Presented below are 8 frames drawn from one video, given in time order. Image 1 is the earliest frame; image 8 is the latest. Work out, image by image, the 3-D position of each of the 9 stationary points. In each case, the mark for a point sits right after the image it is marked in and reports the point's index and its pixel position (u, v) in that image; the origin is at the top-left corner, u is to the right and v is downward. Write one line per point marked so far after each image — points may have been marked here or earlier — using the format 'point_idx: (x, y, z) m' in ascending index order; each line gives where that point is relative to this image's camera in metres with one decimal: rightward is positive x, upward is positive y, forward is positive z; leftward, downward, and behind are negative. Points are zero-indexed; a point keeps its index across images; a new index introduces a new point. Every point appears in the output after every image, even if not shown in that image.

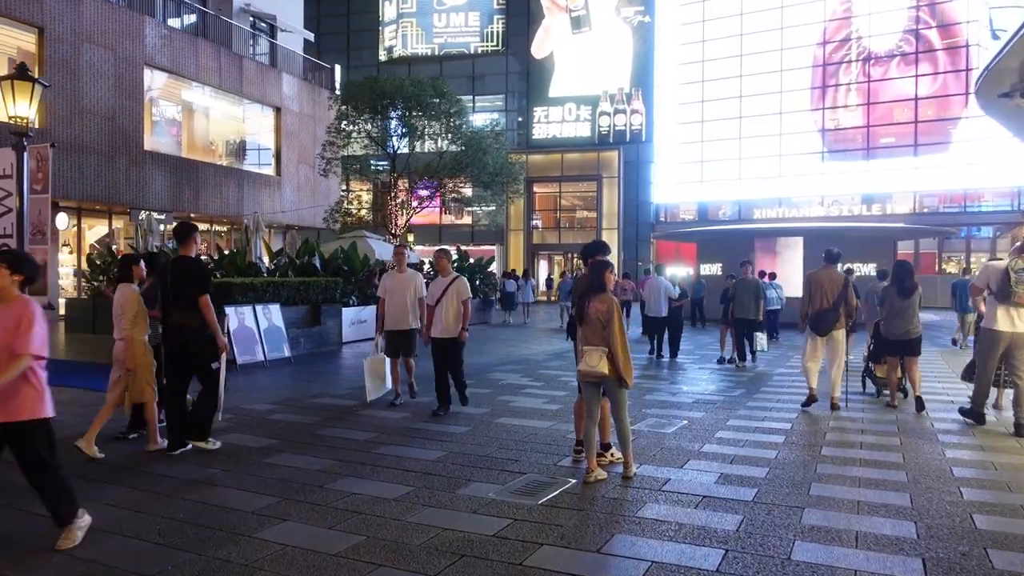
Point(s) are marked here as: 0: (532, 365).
0: (+0.3, -1.3, +12.8) m
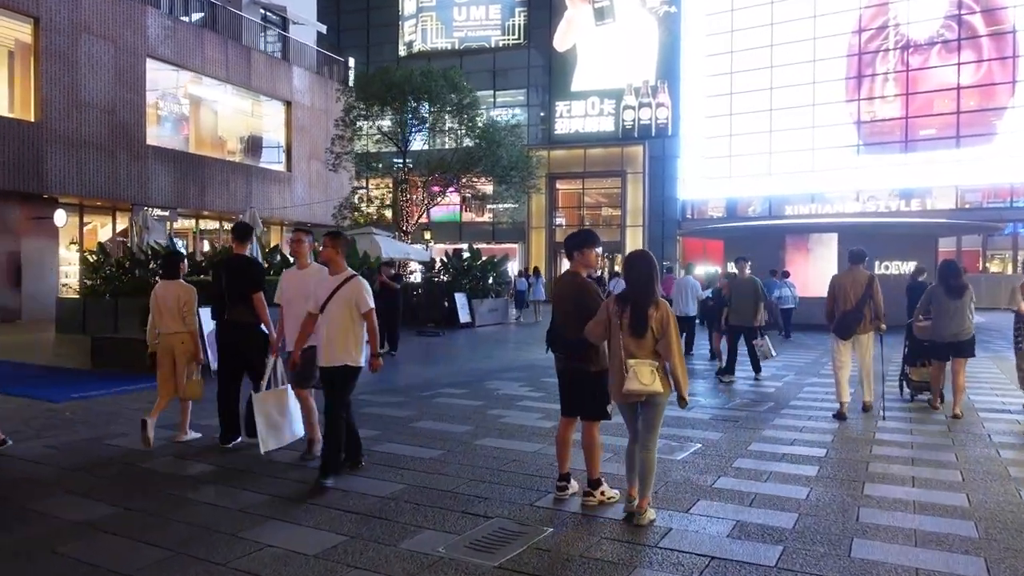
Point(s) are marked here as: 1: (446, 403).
0: (+0.4, -1.3, +11.7) m
1: (-0.8, -1.4, +8.6) m
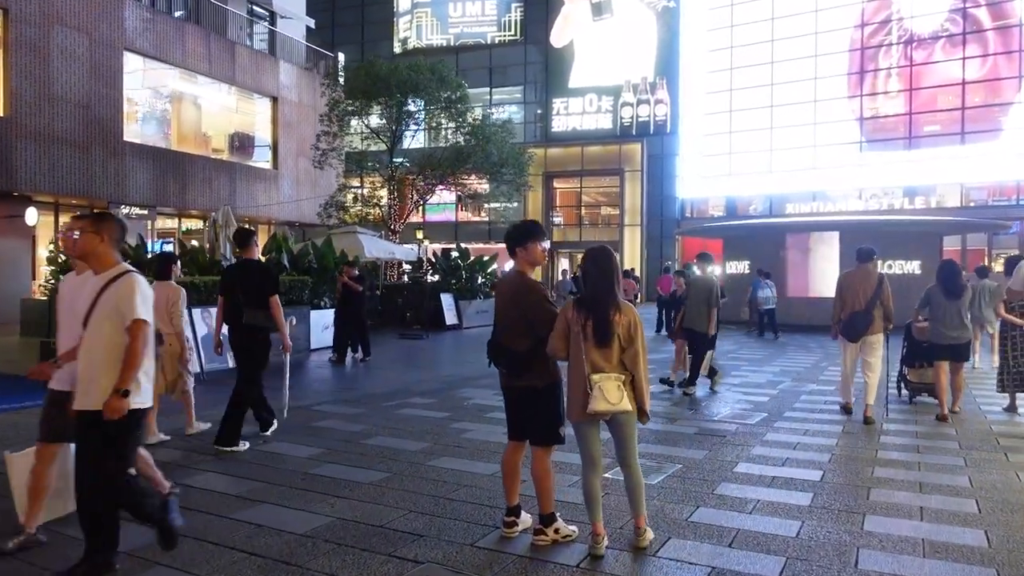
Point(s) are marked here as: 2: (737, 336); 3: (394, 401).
0: (+0.1, -1.3, +11.0) m
1: (-1.1, -1.4, +7.9) m
2: (+5.7, -1.2, +18.5) m
3: (-1.4, -1.4, +8.8) m
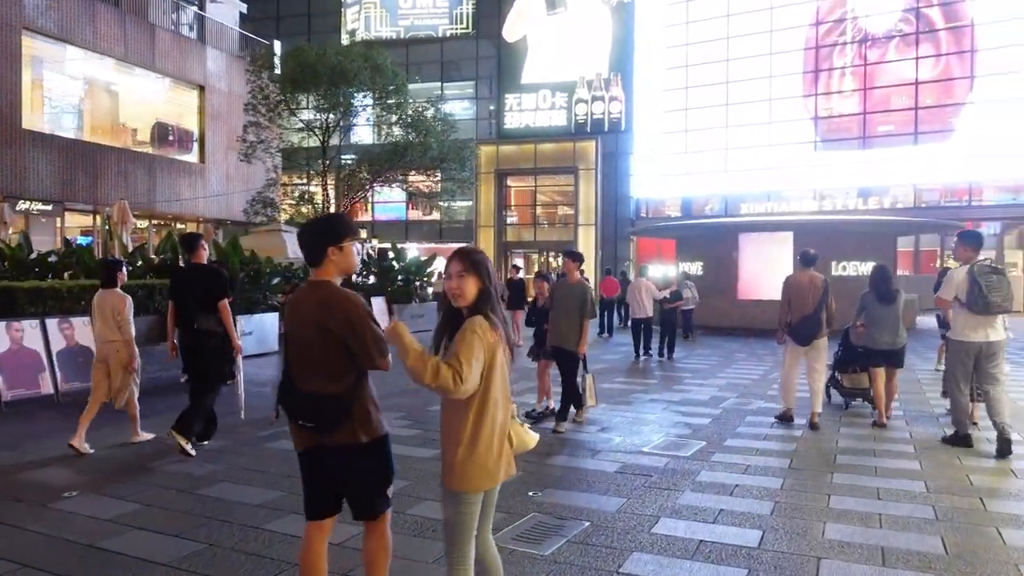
0: (-1.0, -1.4, +9.7) m
1: (-2.1, -1.4, +6.6) m
2: (+4.2, -1.2, +17.5) m
3: (-2.4, -1.4, +7.5) m
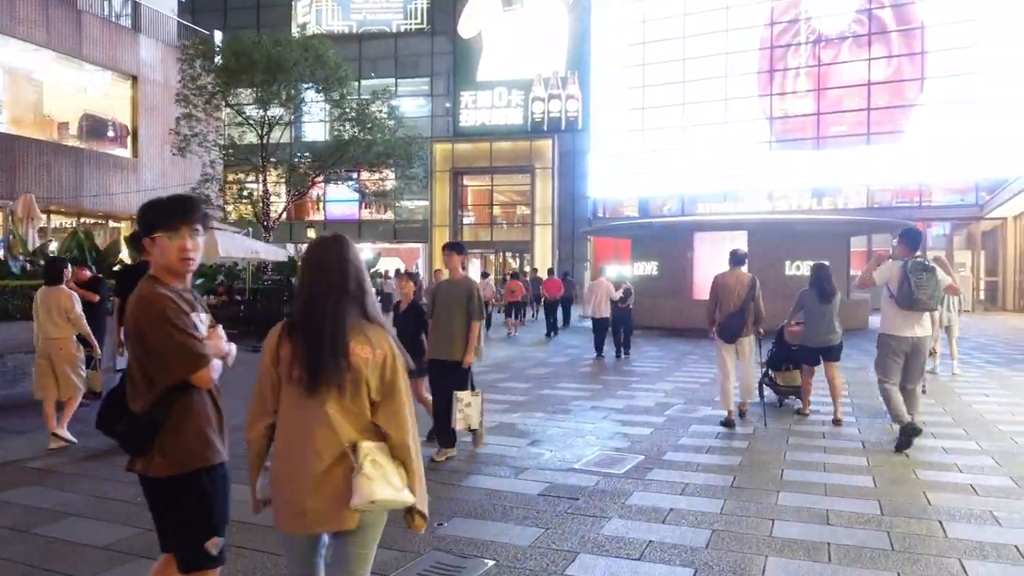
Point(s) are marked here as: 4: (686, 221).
0: (-1.9, -1.4, +8.9) m
1: (-2.8, -1.4, +5.8) m
2: (+3.0, -1.2, +17.0) m
3: (-3.2, -1.4, +6.7) m
4: (+4.7, +1.8, +19.8) m
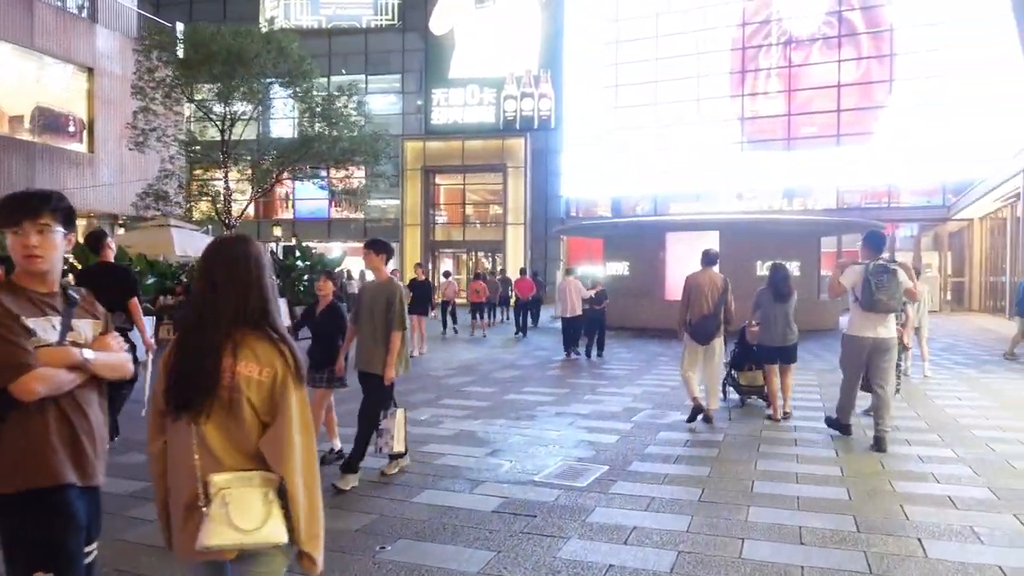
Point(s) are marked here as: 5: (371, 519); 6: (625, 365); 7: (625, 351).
0: (-2.3, -1.4, +8.5) m
1: (-3.1, -1.4, +5.3) m
2: (+2.2, -1.2, +16.7) m
3: (-3.5, -1.5, +6.2) m
4: (+3.9, +1.8, +19.6) m
5: (-0.9, -1.5, +4.6) m
6: (+2.0, -1.4, +13.1) m
7: (+2.4, -1.3, +15.3) m
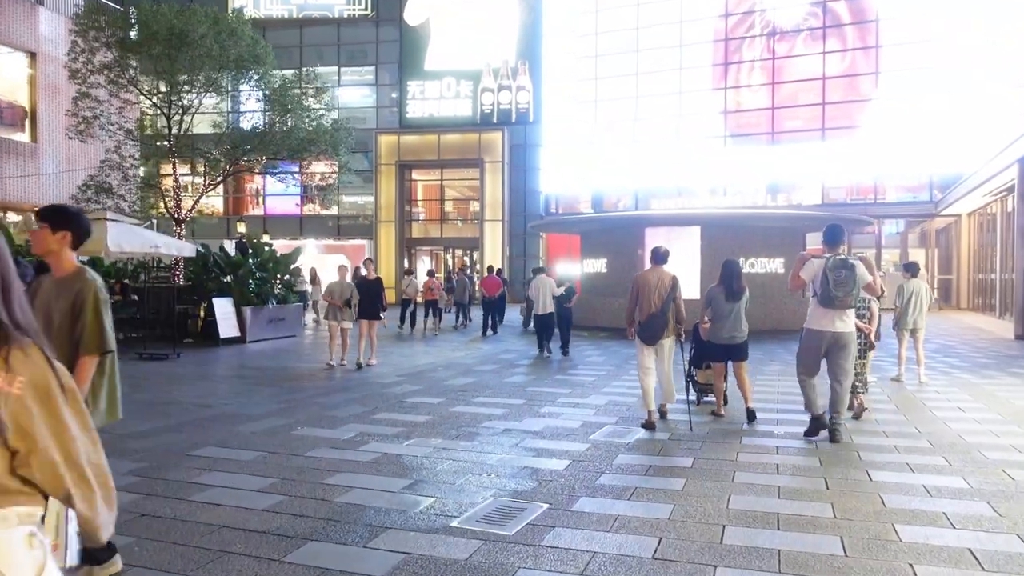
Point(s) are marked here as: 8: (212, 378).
0: (-2.9, -1.4, +7.3) m
1: (-3.6, -1.4, +4.1) m
2: (+1.5, -1.2, +15.7) m
3: (-4.1, -1.4, +5.0) m
4: (+3.1, +1.9, +18.5) m
5: (-1.4, -1.4, +3.5) m
6: (+1.3, -1.3, +12.0) m
7: (+1.6, -1.3, +14.2) m
8: (-4.6, -1.4, +11.3) m
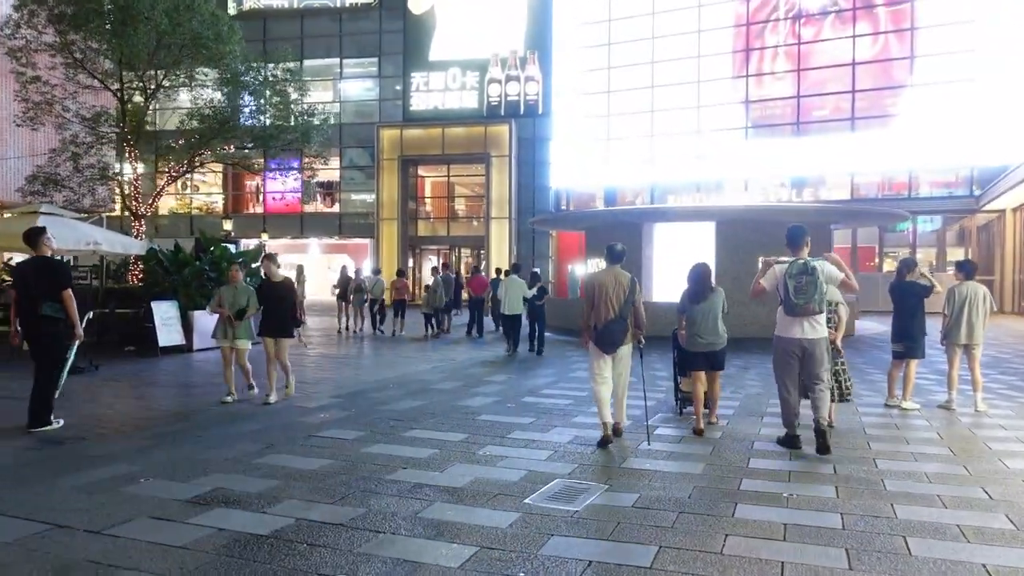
0: (-3.5, -1.4, +5.5) m
1: (-4.3, -1.5, +2.4) m
2: (+1.2, -1.2, +13.7) m
3: (-4.8, -1.5, +3.3) m
4: (+2.8, +1.8, +16.5) m
5: (-2.2, -1.5, +1.7) m
6: (+0.9, -1.4, +10.1) m
7: (+1.2, -1.3, +12.2) m
8: (-5.1, -1.4, +9.5) m
